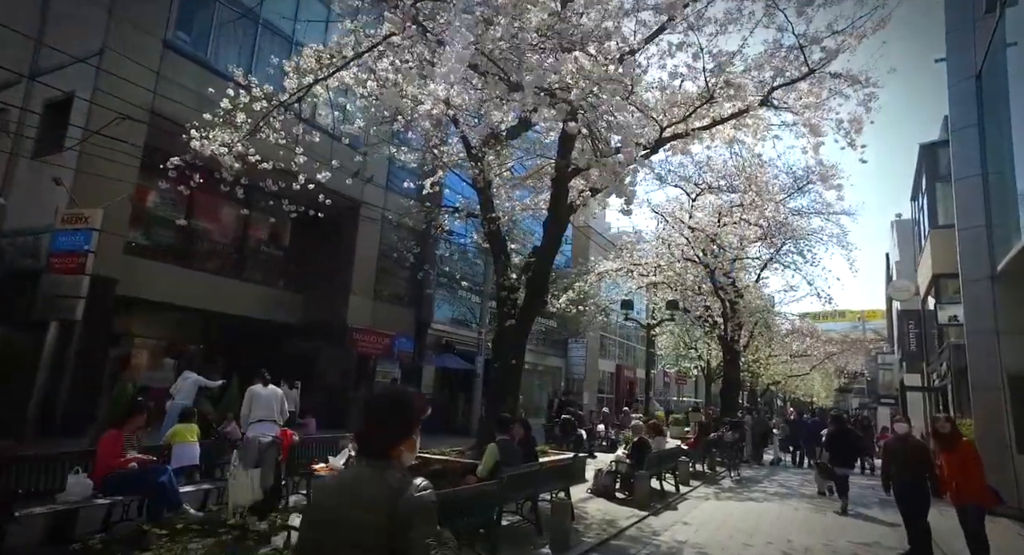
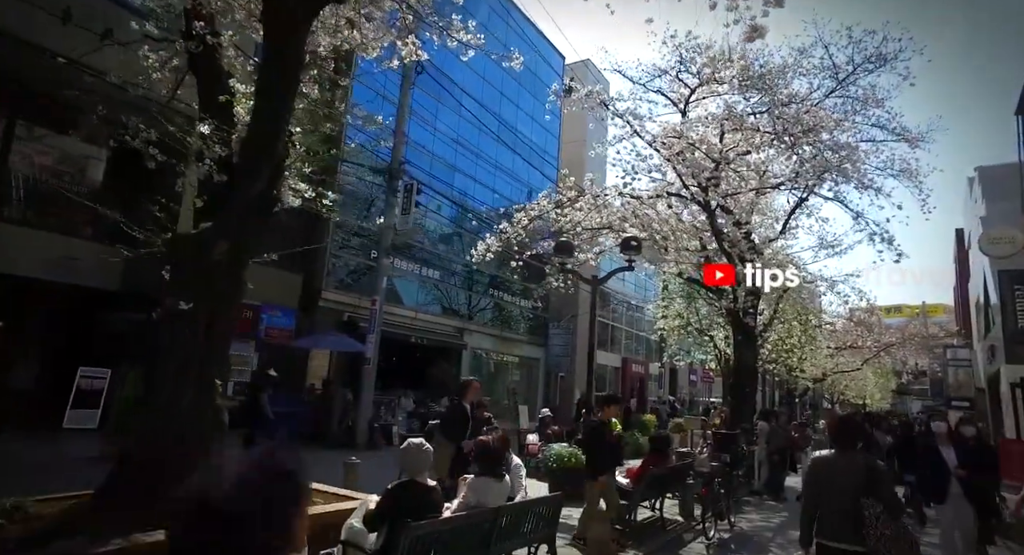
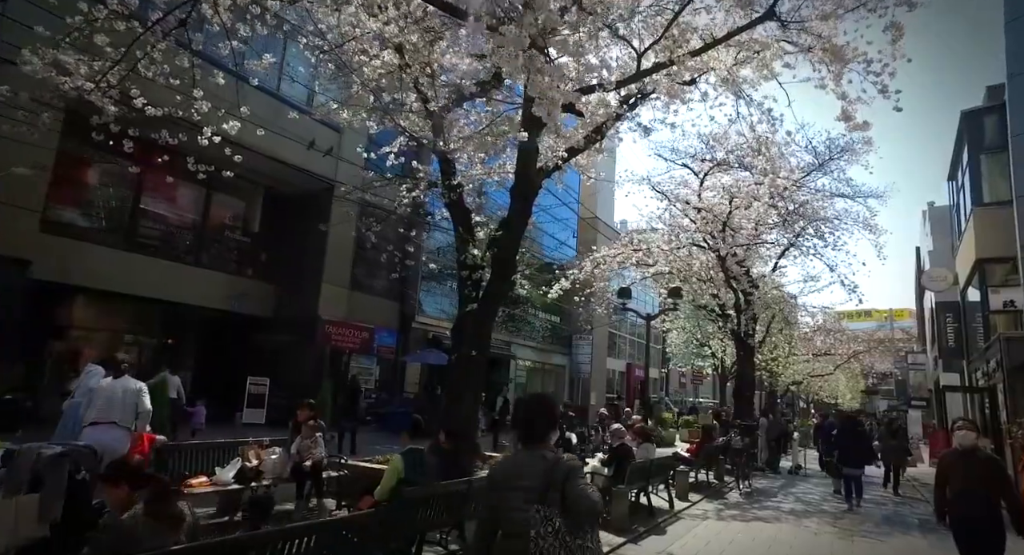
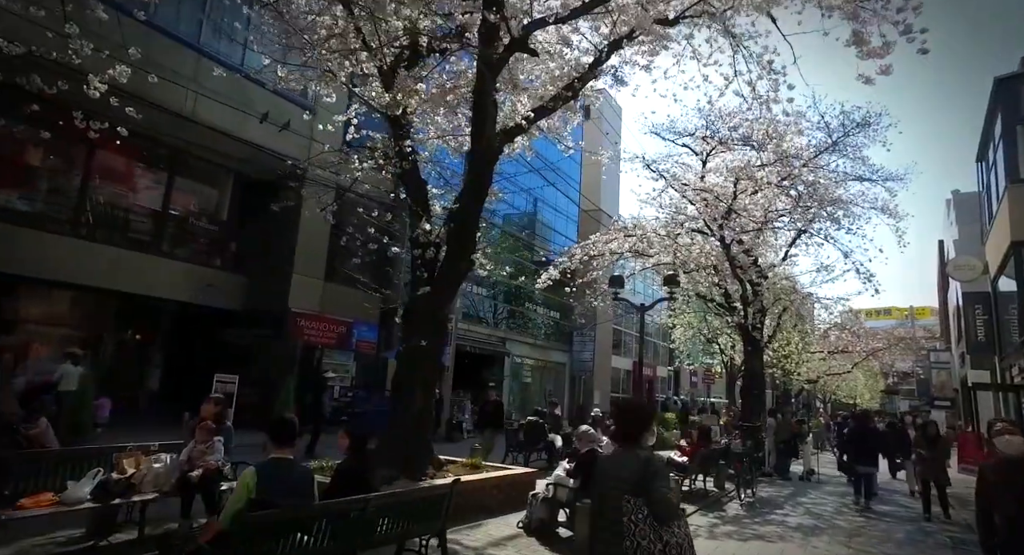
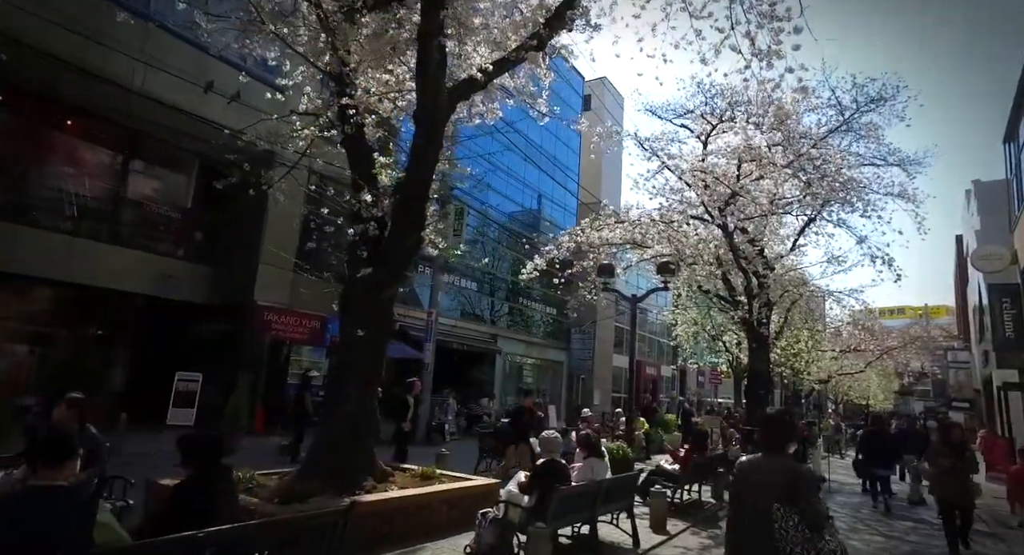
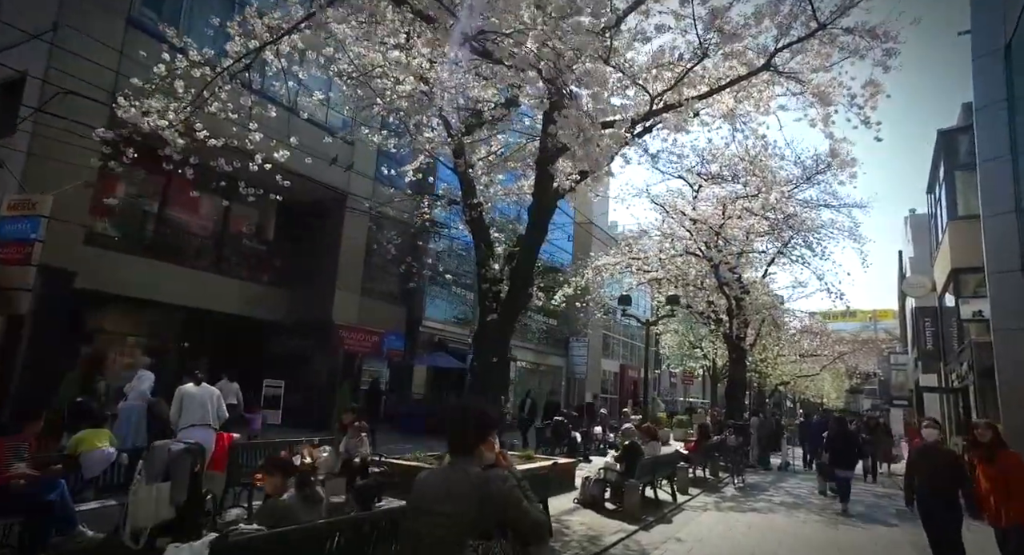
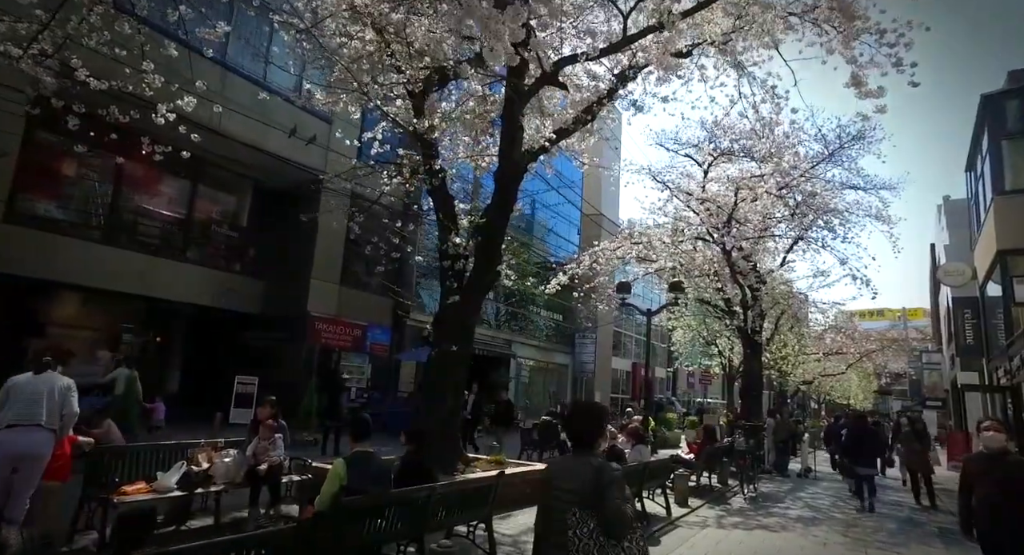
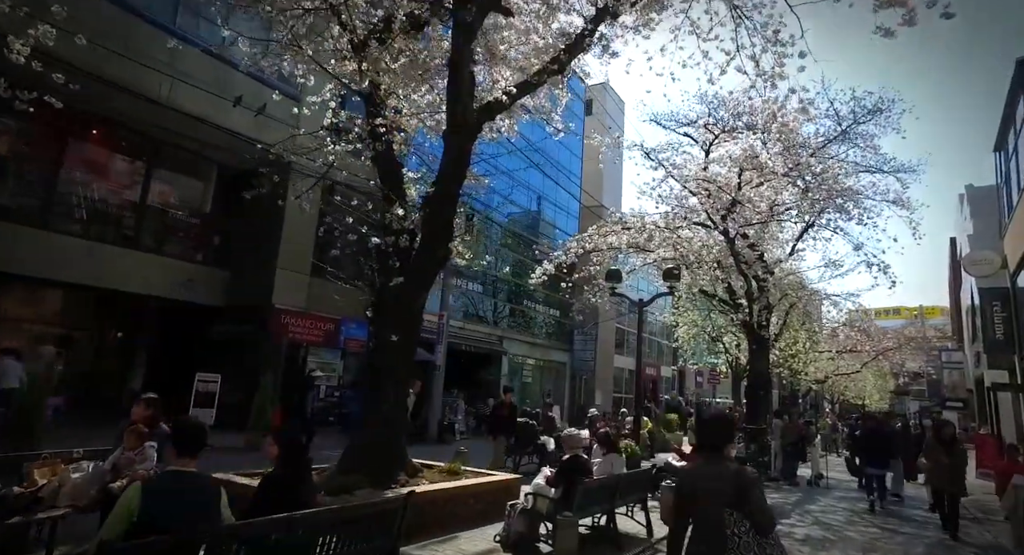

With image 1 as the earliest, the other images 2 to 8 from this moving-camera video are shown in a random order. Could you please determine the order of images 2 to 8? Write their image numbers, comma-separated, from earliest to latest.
6, 3, 7, 4, 8, 5, 2
